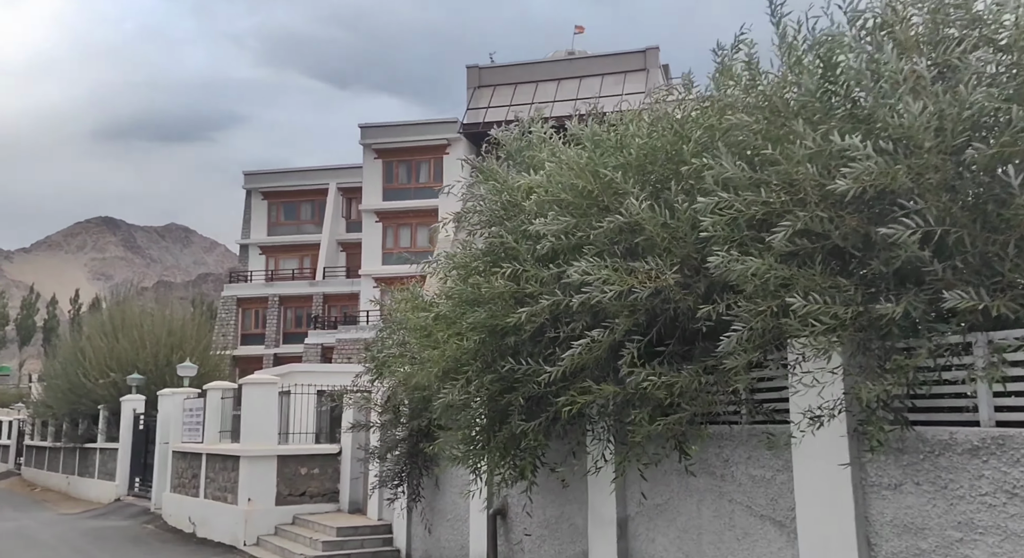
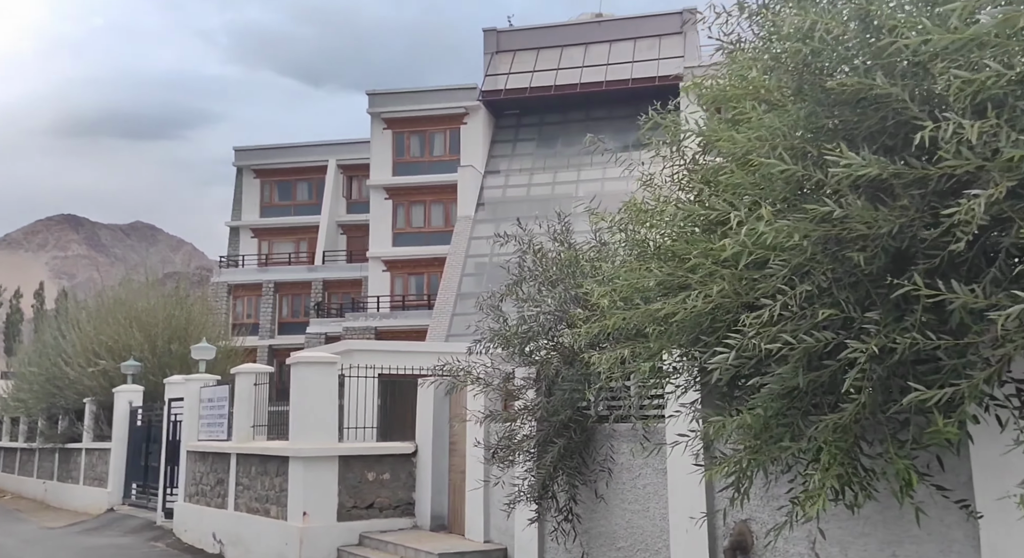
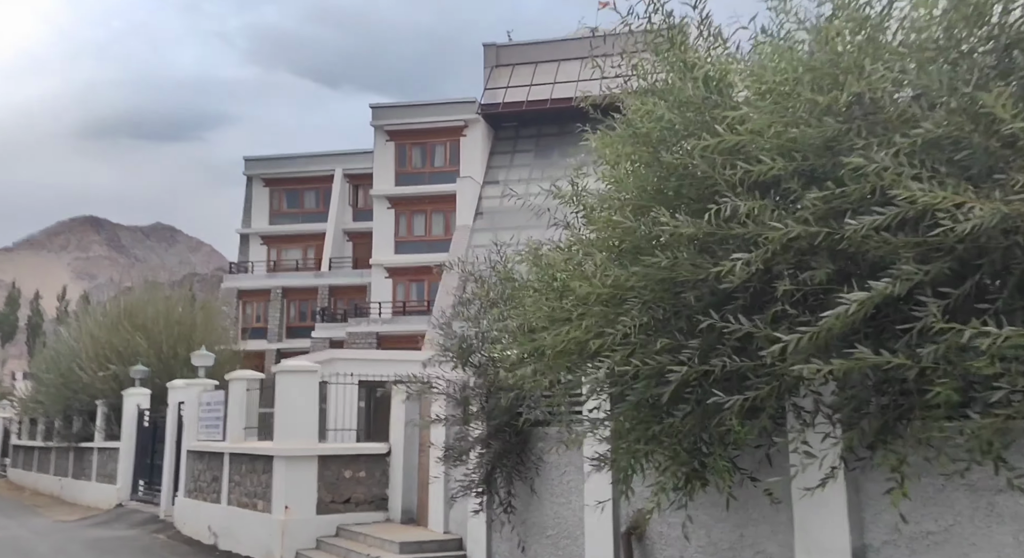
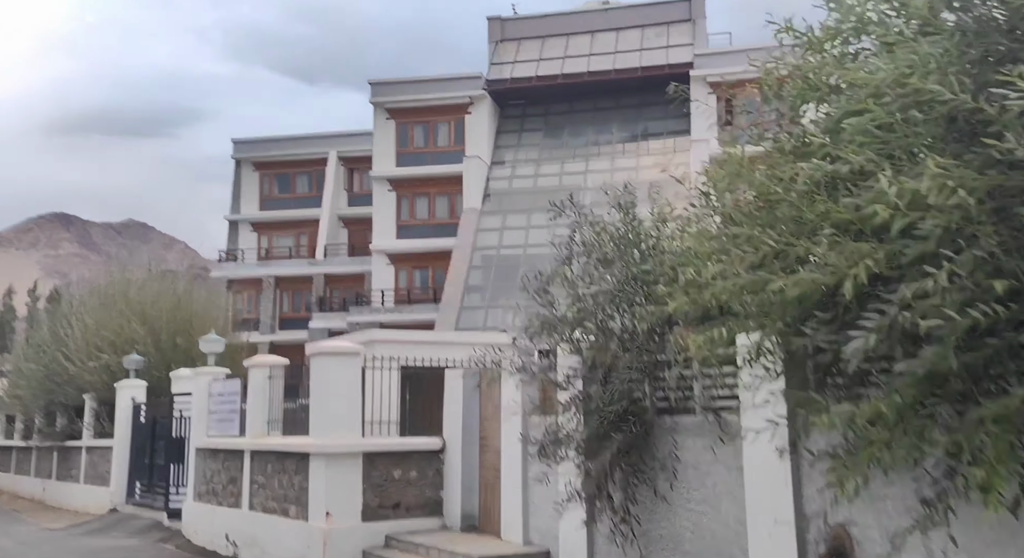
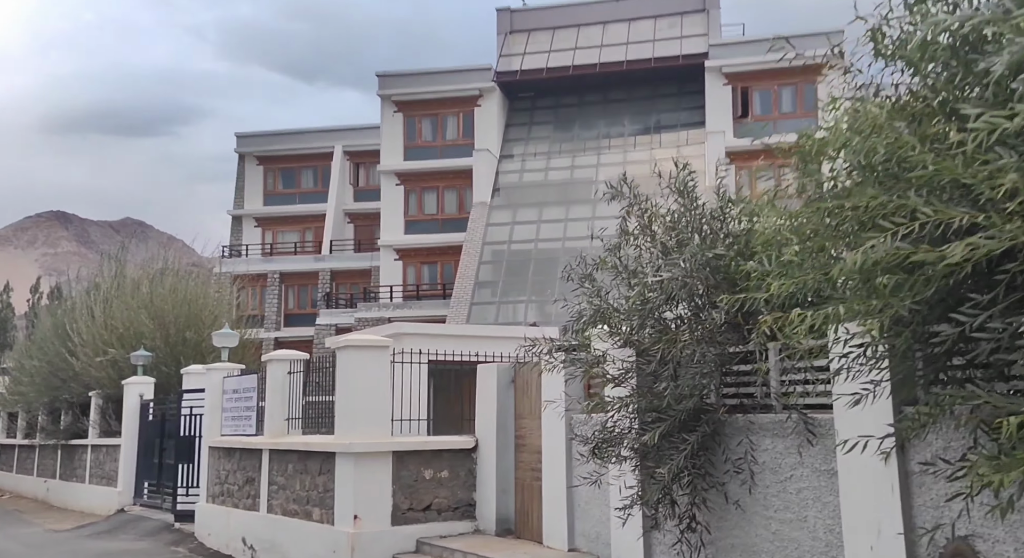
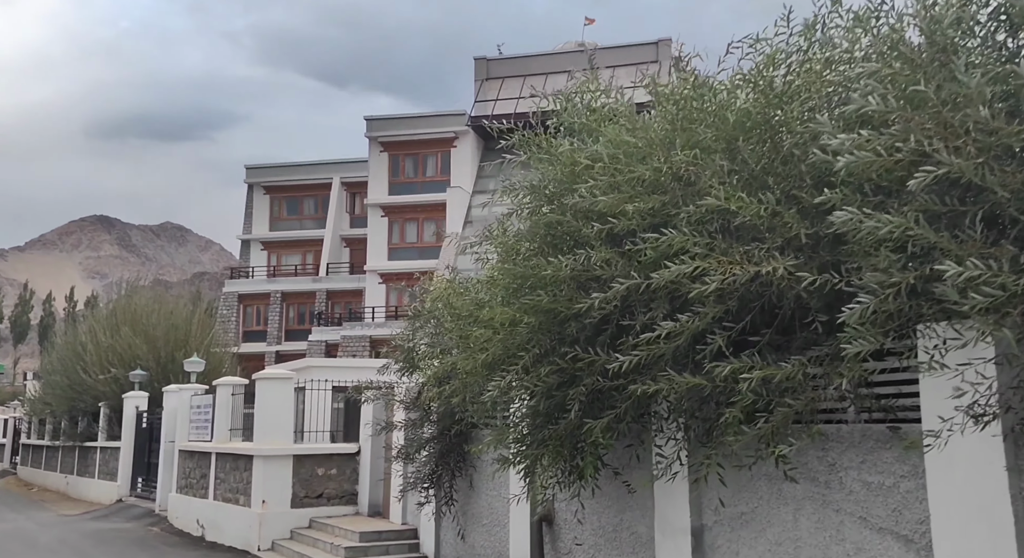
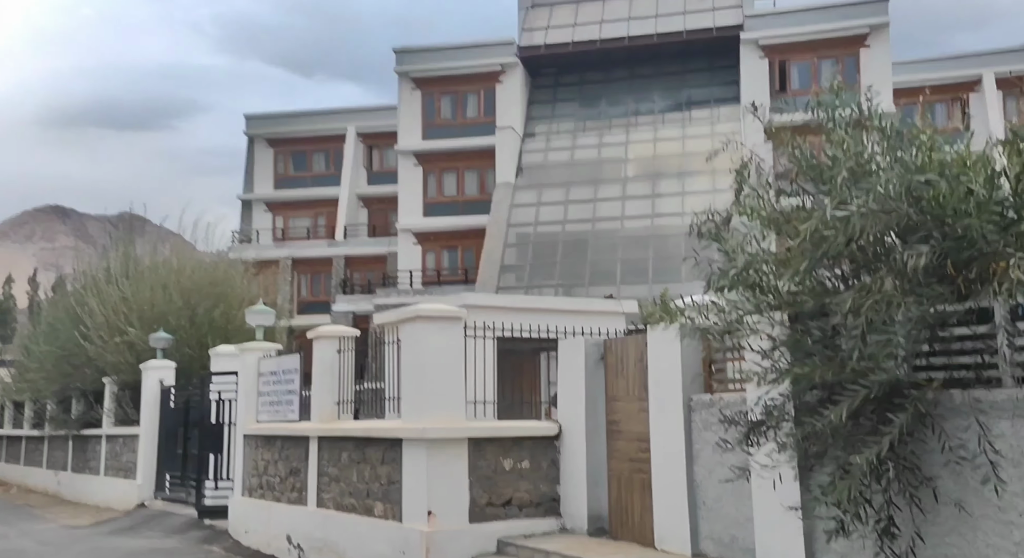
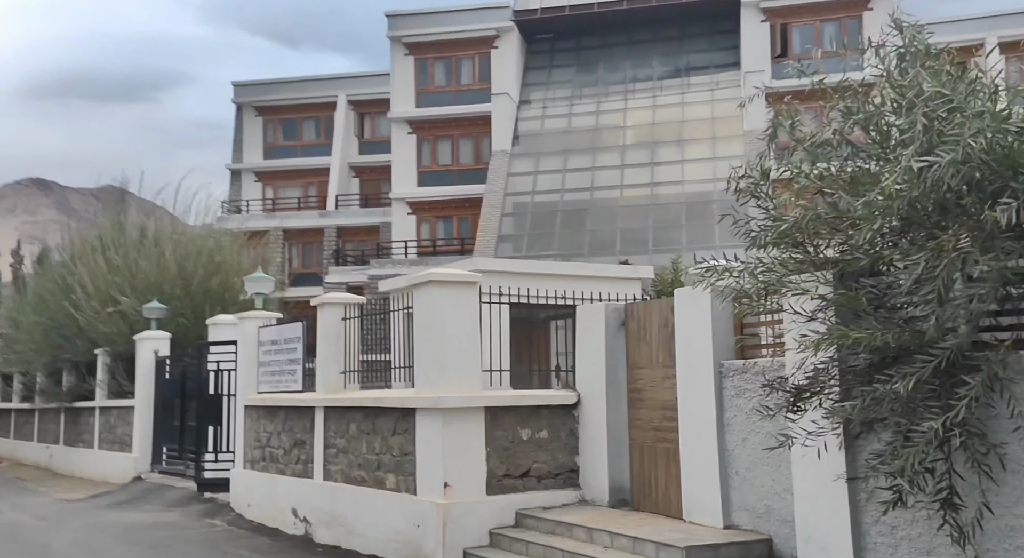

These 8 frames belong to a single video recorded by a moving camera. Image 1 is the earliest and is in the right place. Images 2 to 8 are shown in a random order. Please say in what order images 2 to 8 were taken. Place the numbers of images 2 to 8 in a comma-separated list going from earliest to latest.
6, 3, 2, 4, 5, 7, 8
